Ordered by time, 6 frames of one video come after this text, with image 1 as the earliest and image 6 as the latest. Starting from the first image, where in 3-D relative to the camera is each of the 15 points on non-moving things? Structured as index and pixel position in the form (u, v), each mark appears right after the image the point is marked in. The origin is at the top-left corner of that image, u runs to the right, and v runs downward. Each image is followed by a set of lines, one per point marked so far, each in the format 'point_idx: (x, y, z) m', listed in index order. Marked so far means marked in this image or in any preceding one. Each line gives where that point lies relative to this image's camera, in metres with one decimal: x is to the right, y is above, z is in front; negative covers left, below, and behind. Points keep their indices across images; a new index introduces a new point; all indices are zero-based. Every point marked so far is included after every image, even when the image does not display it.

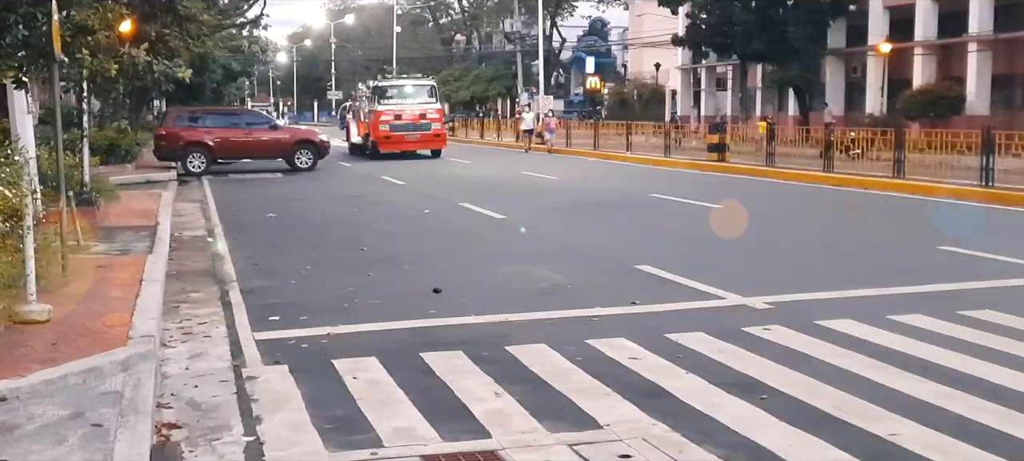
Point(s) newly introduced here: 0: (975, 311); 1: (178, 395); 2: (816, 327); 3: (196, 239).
0: (+3.7, -0.6, +8.8) m
1: (-2.1, -1.0, +6.7) m
2: (+2.3, -0.7, +8.2) m
3: (-4.3, -0.1, +14.6) m
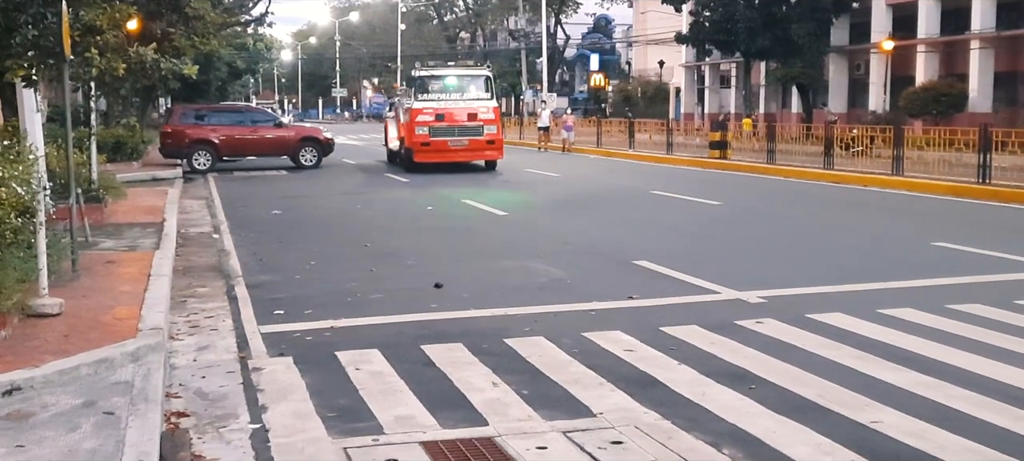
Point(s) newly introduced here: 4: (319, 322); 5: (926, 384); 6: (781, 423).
0: (+3.7, -0.6, +9.0) m
1: (-2.1, -1.0, +6.9) m
2: (+2.3, -0.7, +8.4) m
3: (-4.2, -0.1, +14.8) m
4: (-1.6, -0.7, +8.8) m
5: (+2.5, -0.9, +6.5) m
6: (+1.4, -1.0, +5.8) m
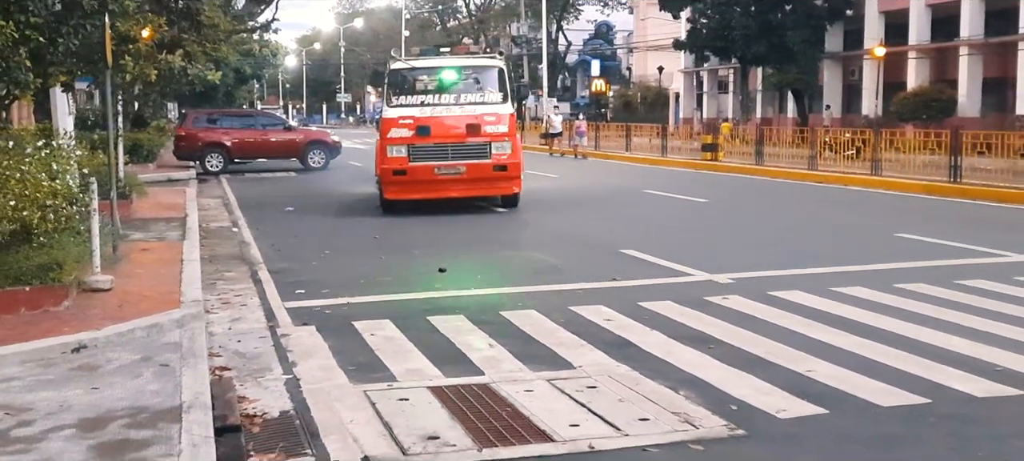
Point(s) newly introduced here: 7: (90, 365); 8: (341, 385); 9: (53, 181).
0: (+3.7, -0.5, +10.0) m
1: (-2.1, -0.9, +8.1) m
2: (+2.3, -0.6, +9.5) m
3: (-4.3, 0.0, +15.9) m
4: (-1.6, -0.6, +9.9) m
5: (+2.4, -0.8, +7.5) m
6: (+1.4, -0.9, +6.9) m
7: (-2.8, -0.9, +7.2) m
8: (-1.1, -1.0, +6.9) m
9: (-3.9, +0.4, +9.2) m
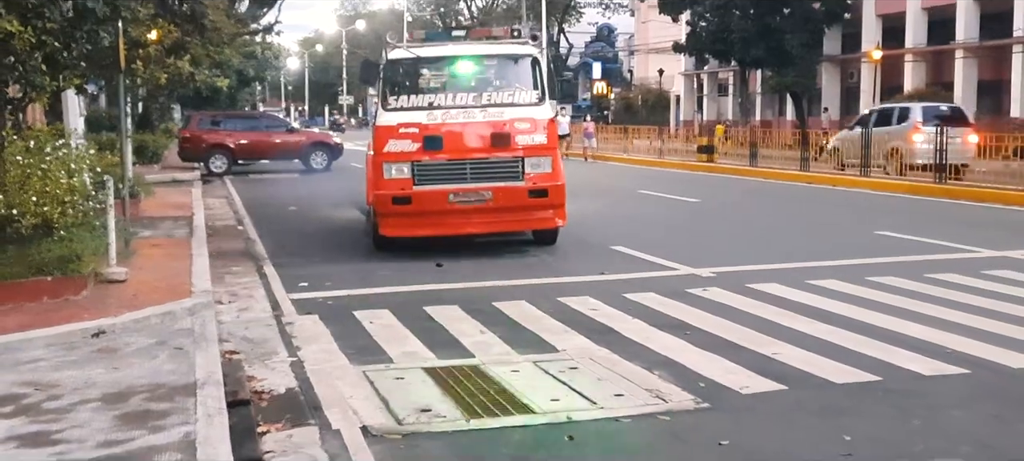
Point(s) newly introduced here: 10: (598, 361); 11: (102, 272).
0: (+3.6, -0.4, +10.6) m
1: (-2.2, -0.8, +8.6) m
2: (+2.2, -0.5, +10.1) m
3: (-4.3, 0.0, +16.5) m
4: (-1.7, -0.6, +10.5) m
5: (+2.4, -0.7, +8.1) m
6: (+1.3, -0.9, +7.5) m
7: (-2.9, -0.8, +7.7) m
8: (-1.2, -0.9, +7.4) m
9: (-4.0, +0.5, +9.8) m
10: (+0.6, -0.9, +7.4) m
11: (-3.7, -0.4, +9.7) m
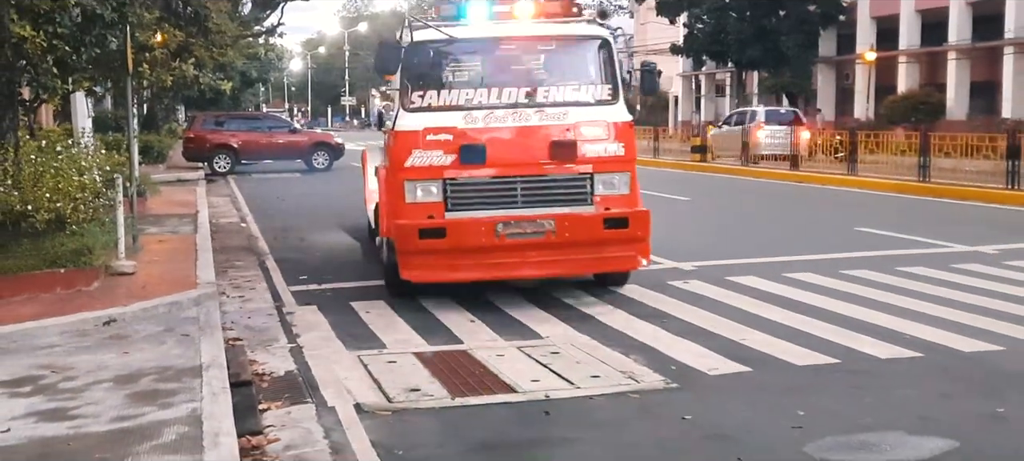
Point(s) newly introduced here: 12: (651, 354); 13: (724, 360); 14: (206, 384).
0: (+3.5, -0.4, +11.1) m
1: (-2.3, -0.8, +9.1) m
2: (+2.1, -0.5, +10.6) m
3: (-4.4, +0.1, +17.0) m
4: (-1.8, -0.5, +11.0) m
5: (+2.3, -0.7, +8.6) m
6: (+1.2, -0.8, +7.9) m
7: (-3.0, -0.8, +8.2) m
8: (-1.3, -0.9, +7.9) m
9: (-4.1, +0.5, +10.3) m
10: (+0.5, -0.8, +7.9) m
11: (-3.8, -0.3, +10.2) m
12: (+1.0, -0.9, +7.6) m
13: (+1.4, -0.9, +7.3) m
14: (-1.9, -1.0, +6.7) m
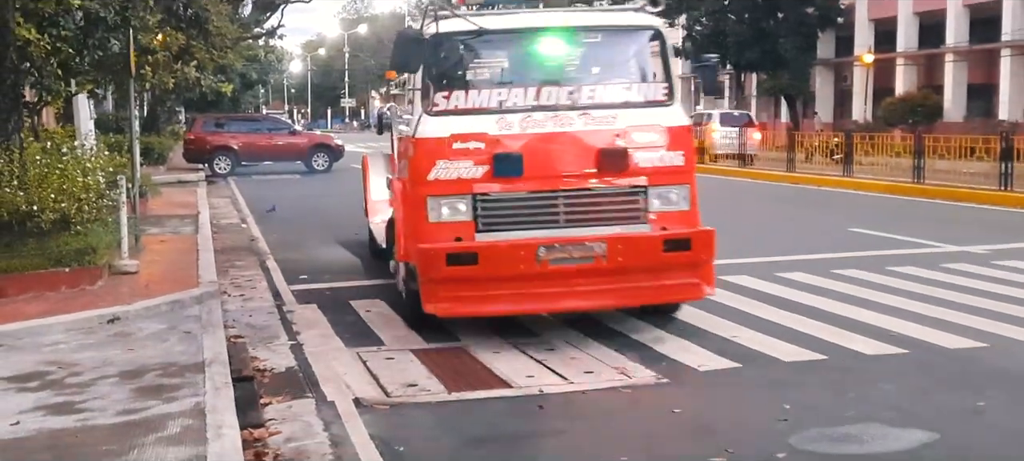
0: (+3.5, -0.4, +11.2) m
1: (-2.4, -0.8, +9.3) m
2: (+2.0, -0.5, +10.7) m
3: (-4.4, +0.1, +17.2) m
4: (-1.8, -0.5, +11.2) m
5: (+2.2, -0.7, +8.8) m
6: (+1.2, -0.8, +8.1) m
7: (-3.0, -0.8, +8.4) m
8: (-1.3, -0.9, +8.1) m
9: (-4.1, +0.5, +10.5) m
10: (+0.5, -0.8, +8.1) m
11: (-3.8, -0.3, +10.4) m
12: (+0.9, -0.9, +7.8) m
13: (+1.4, -0.9, +7.5) m
14: (-1.9, -0.9, +6.9) m
